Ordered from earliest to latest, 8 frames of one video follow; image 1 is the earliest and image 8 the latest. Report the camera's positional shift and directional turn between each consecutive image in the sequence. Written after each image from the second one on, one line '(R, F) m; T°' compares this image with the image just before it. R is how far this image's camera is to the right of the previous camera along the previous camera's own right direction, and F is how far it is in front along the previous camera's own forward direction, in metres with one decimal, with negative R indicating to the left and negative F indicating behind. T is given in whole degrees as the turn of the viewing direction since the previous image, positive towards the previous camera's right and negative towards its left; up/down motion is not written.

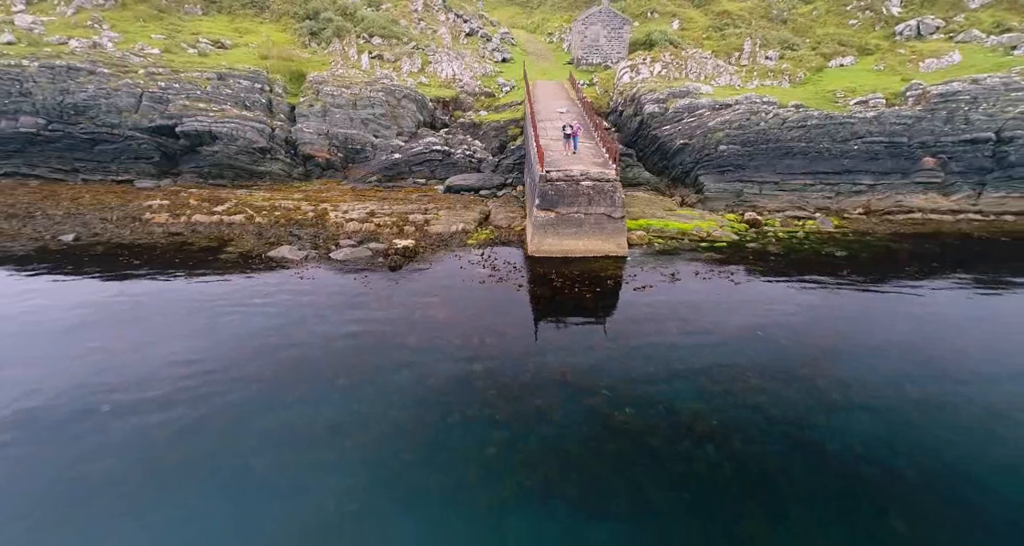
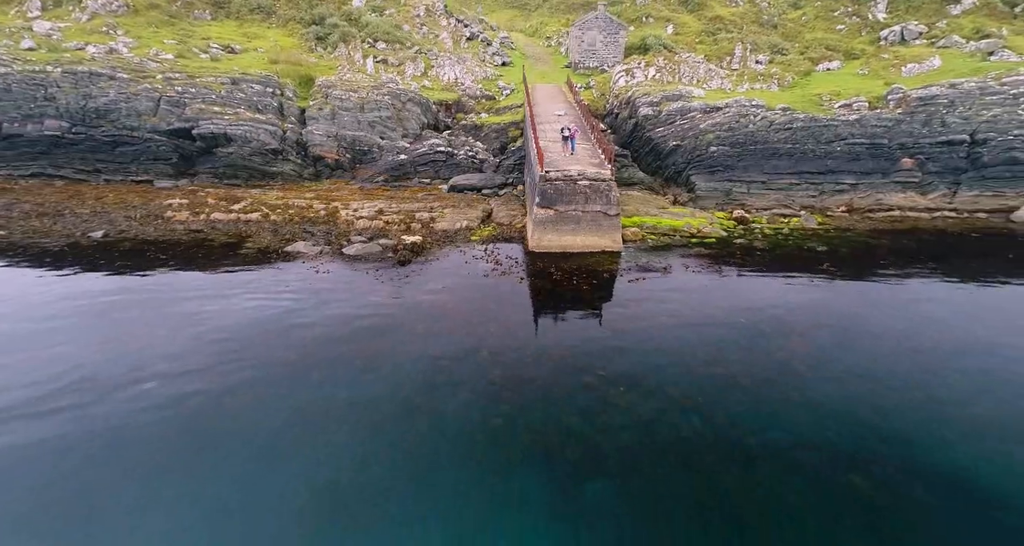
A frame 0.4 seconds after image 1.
(-0.2, -1.5) m; 0°
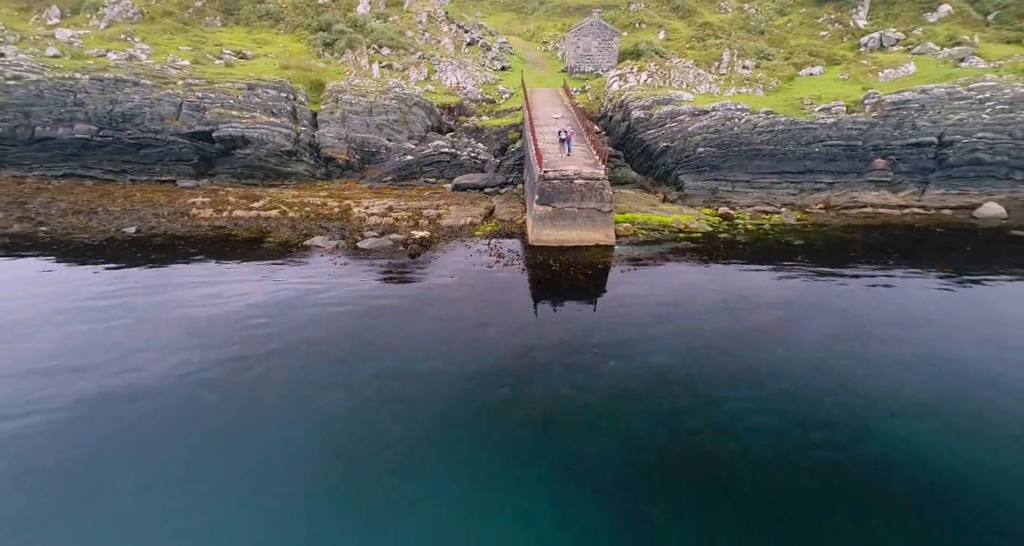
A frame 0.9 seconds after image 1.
(-0.2, -2.0) m; 0°
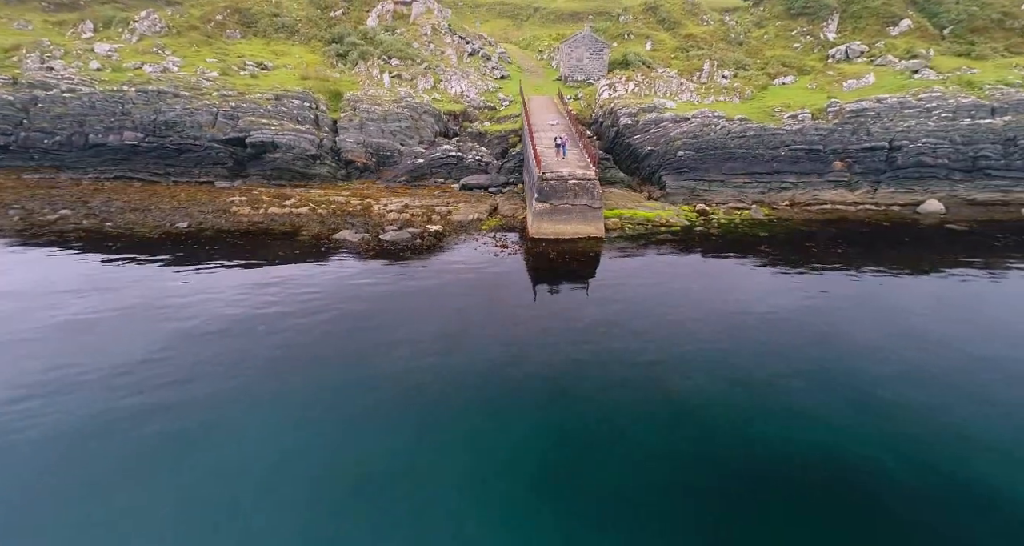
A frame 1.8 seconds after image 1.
(-0.5, -3.9) m; +1°
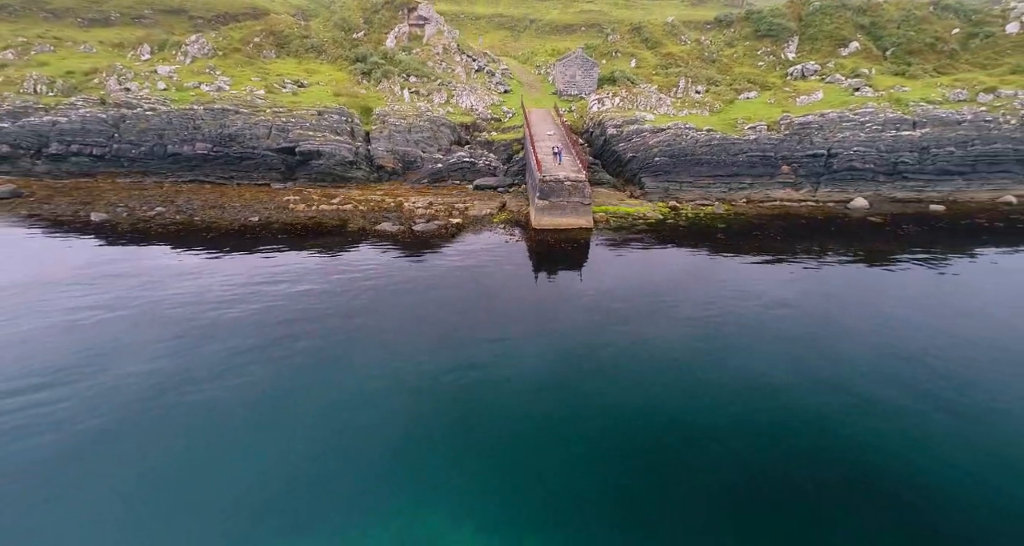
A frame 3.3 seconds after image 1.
(-0.9, -7.1) m; +1°
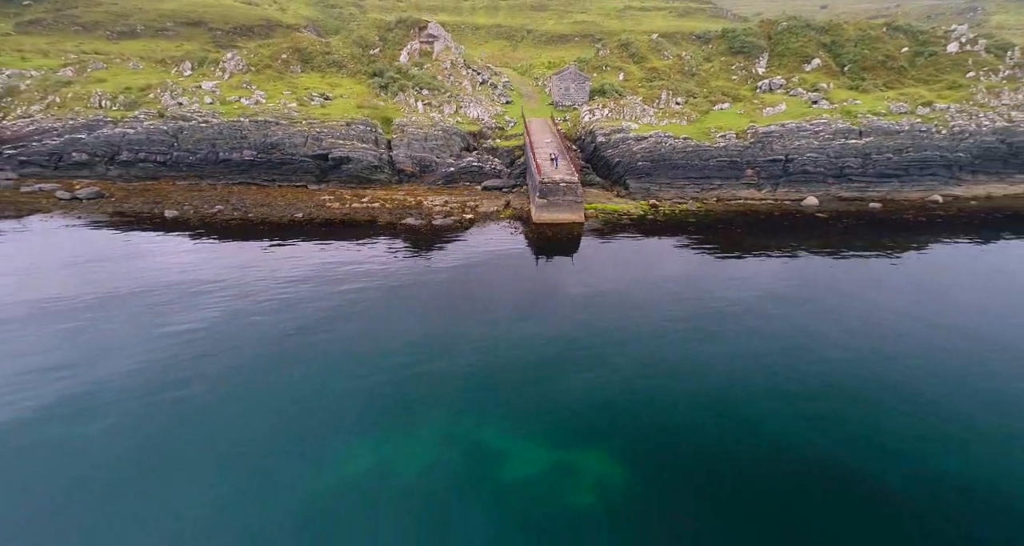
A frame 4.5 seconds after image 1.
(-0.7, -6.7) m; +1°
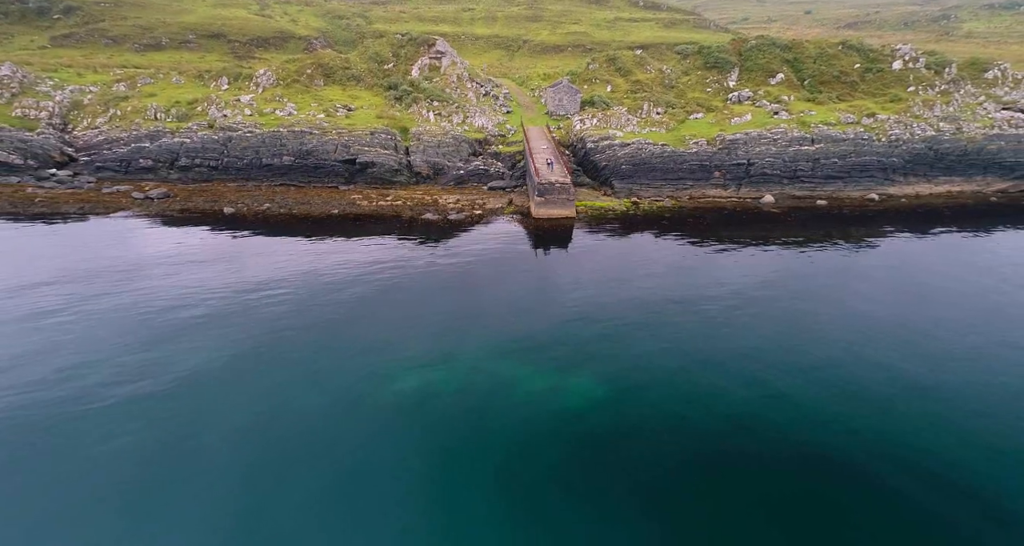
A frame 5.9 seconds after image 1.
(-0.9, -7.9) m; +1°
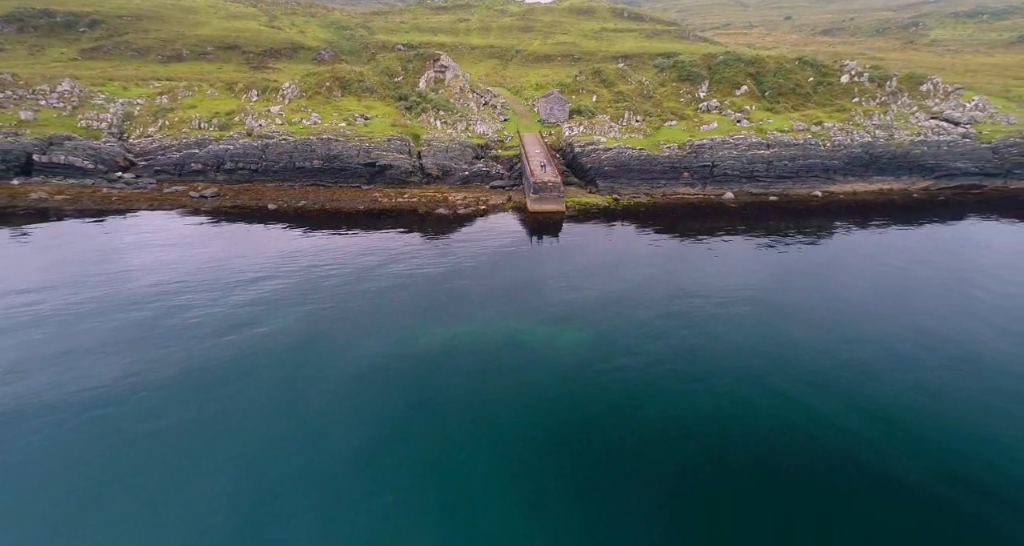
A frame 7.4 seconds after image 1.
(-1.0, -9.0) m; +1°
